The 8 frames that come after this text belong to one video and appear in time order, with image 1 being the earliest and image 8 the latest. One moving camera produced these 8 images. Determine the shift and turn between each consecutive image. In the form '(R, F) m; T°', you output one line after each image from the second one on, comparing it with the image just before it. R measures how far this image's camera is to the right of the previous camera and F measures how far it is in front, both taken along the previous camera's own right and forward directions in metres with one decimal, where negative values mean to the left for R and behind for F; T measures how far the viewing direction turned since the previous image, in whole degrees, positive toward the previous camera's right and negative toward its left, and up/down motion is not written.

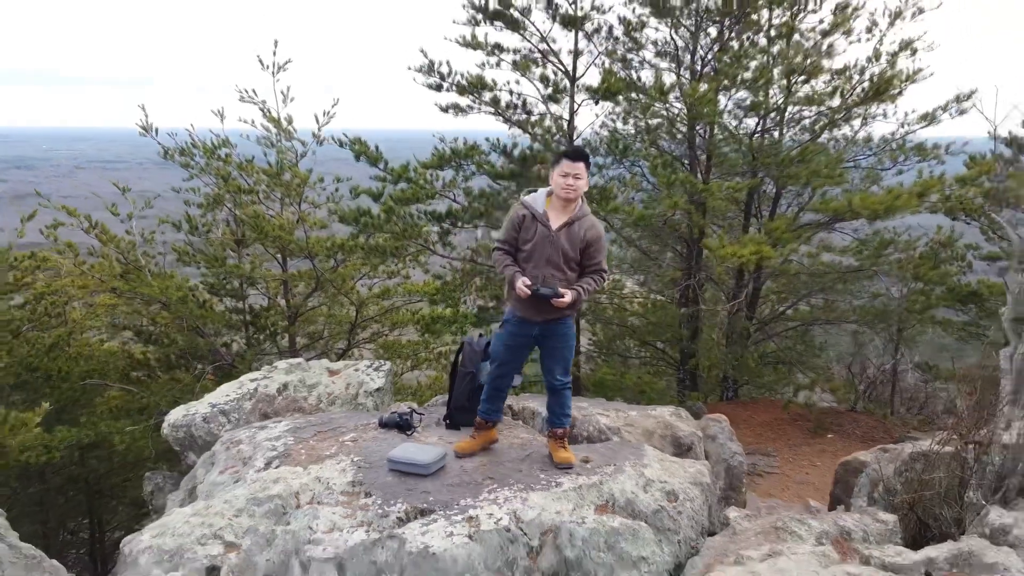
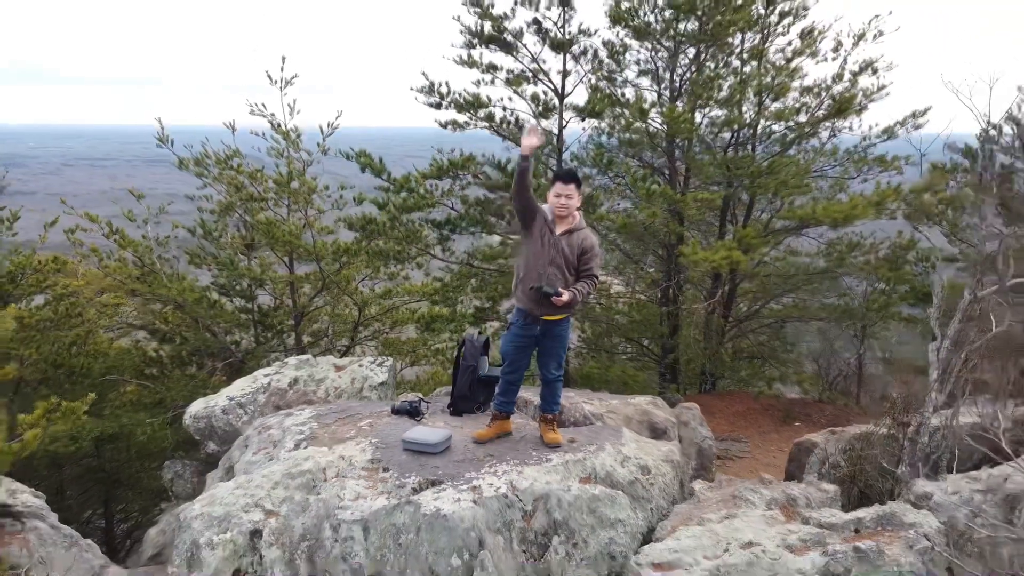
(0.0, -0.6) m; +1°
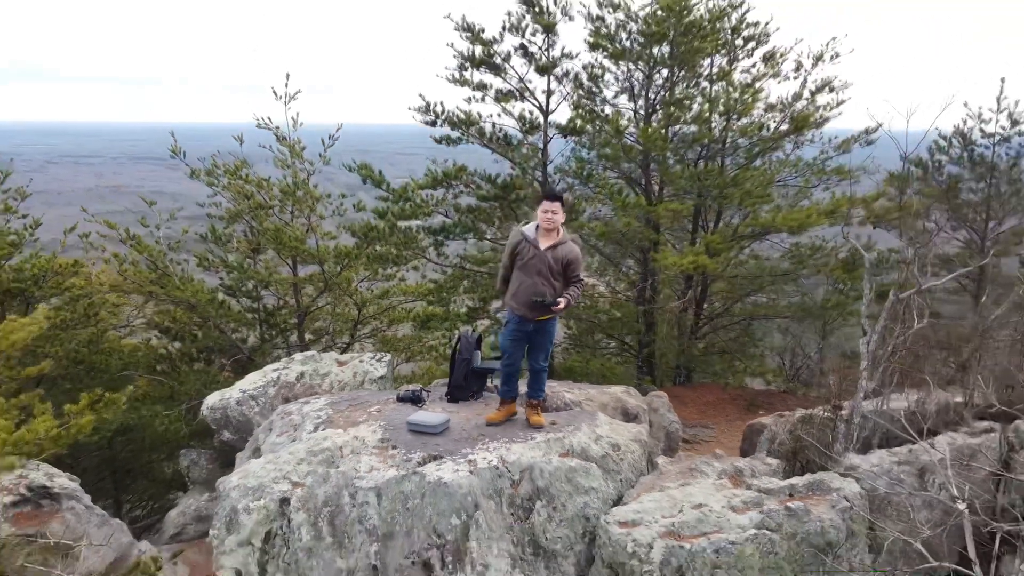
(0.0, -0.7) m; +1°
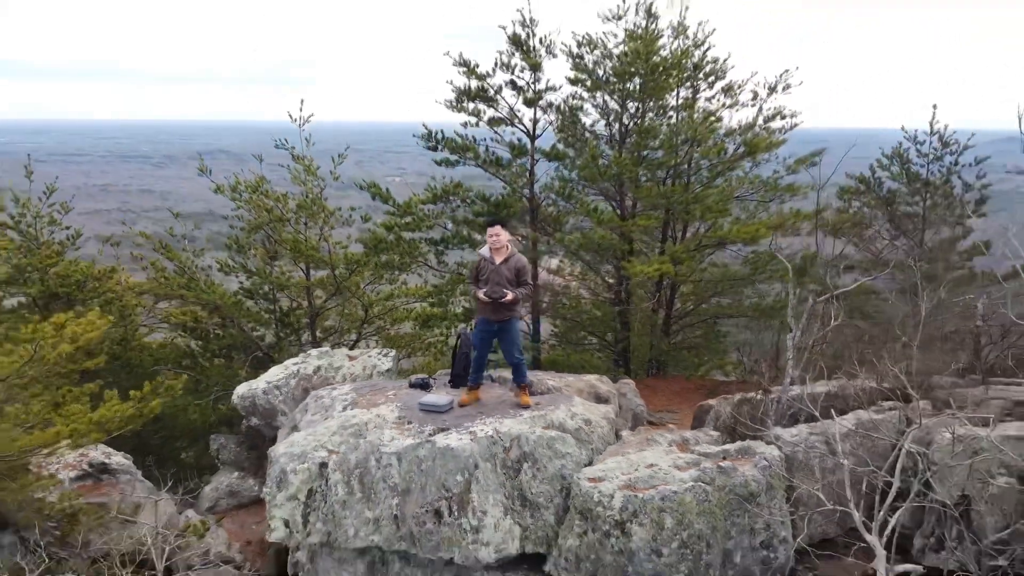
(0.0, -1.2) m; +1°
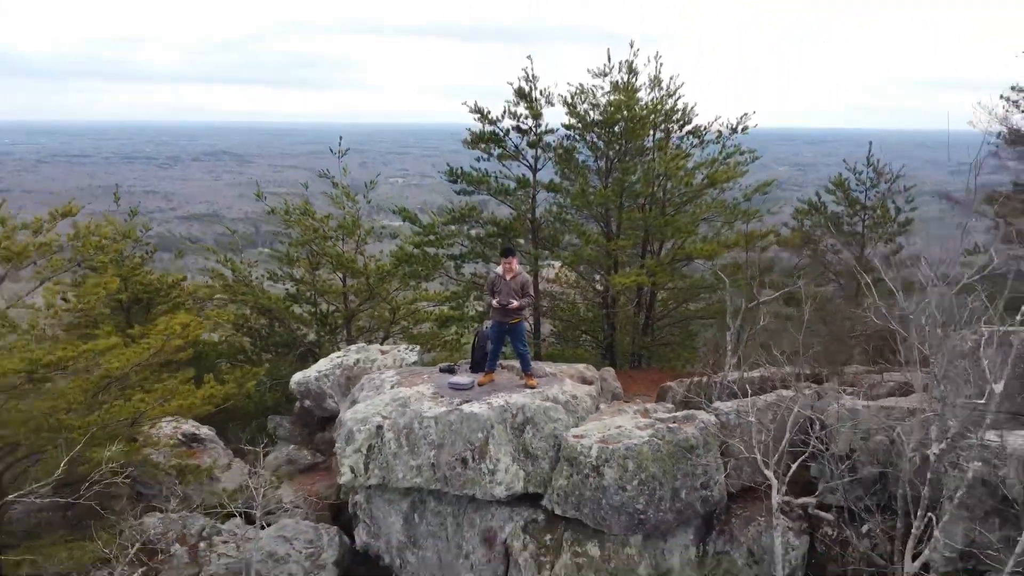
(0.0, -2.1) m; 0°
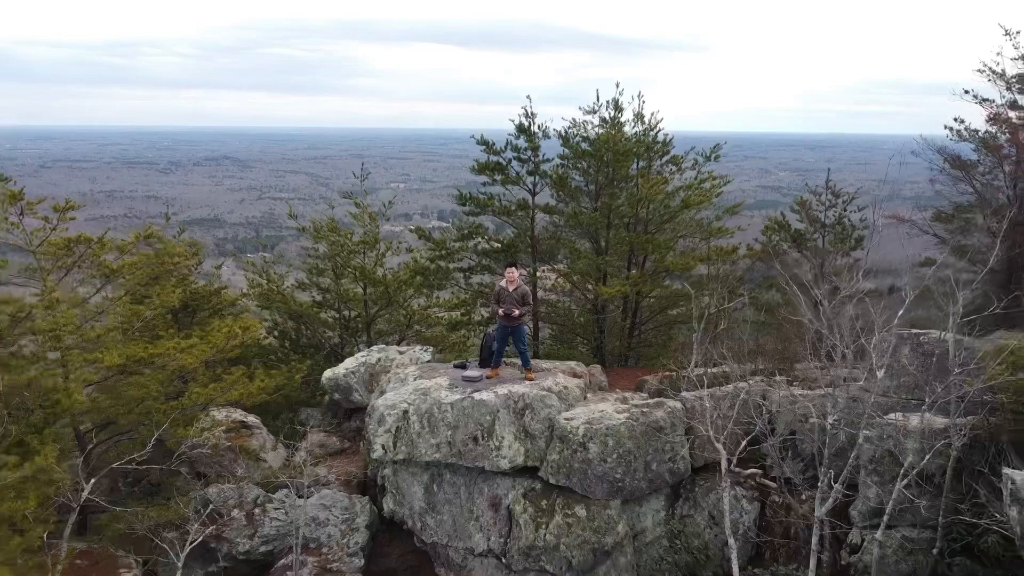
(0.0, -1.7) m; 0°
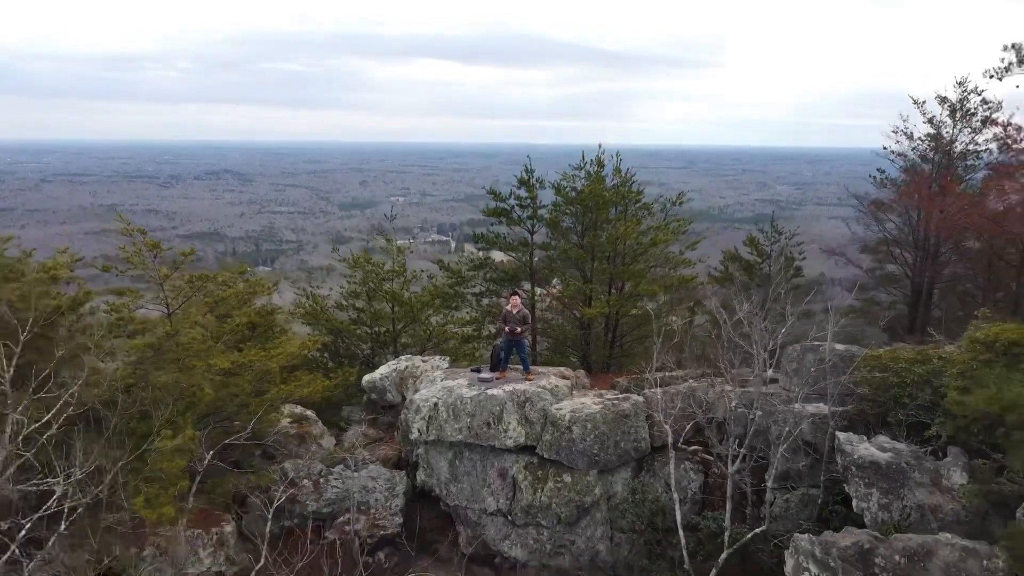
(-0.1, -3.2) m; 0°
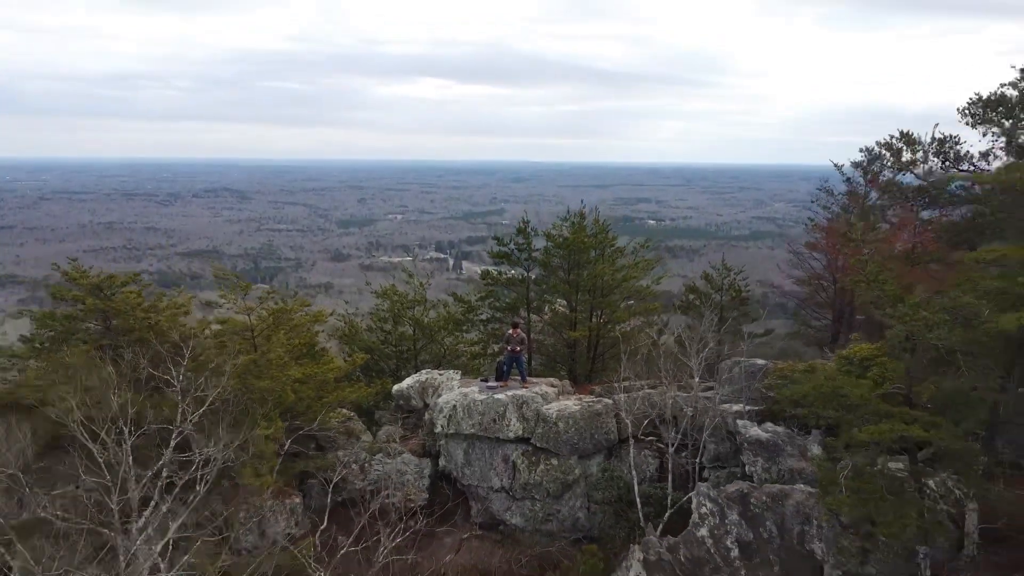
(-0.1, -4.0) m; 0°
